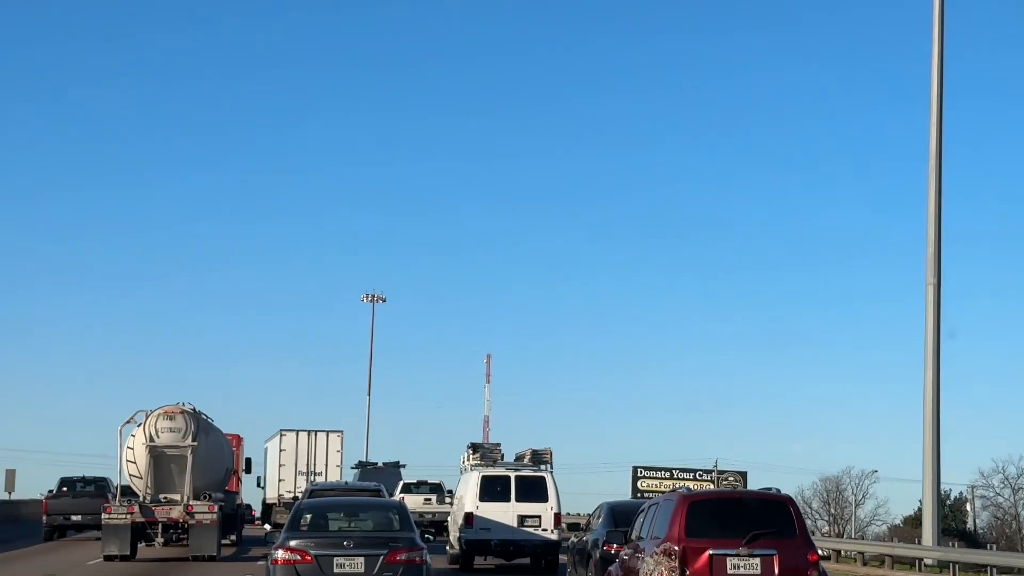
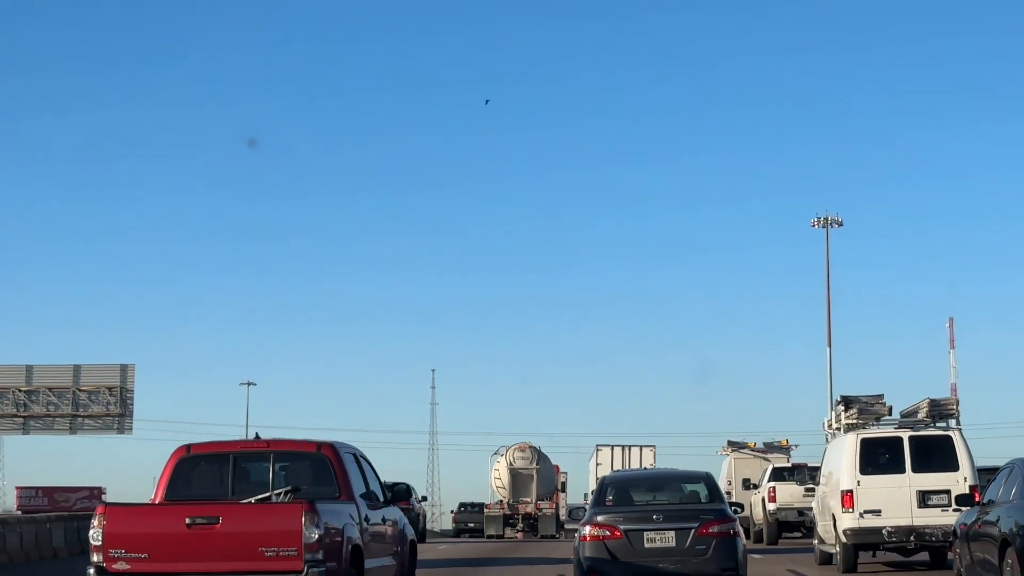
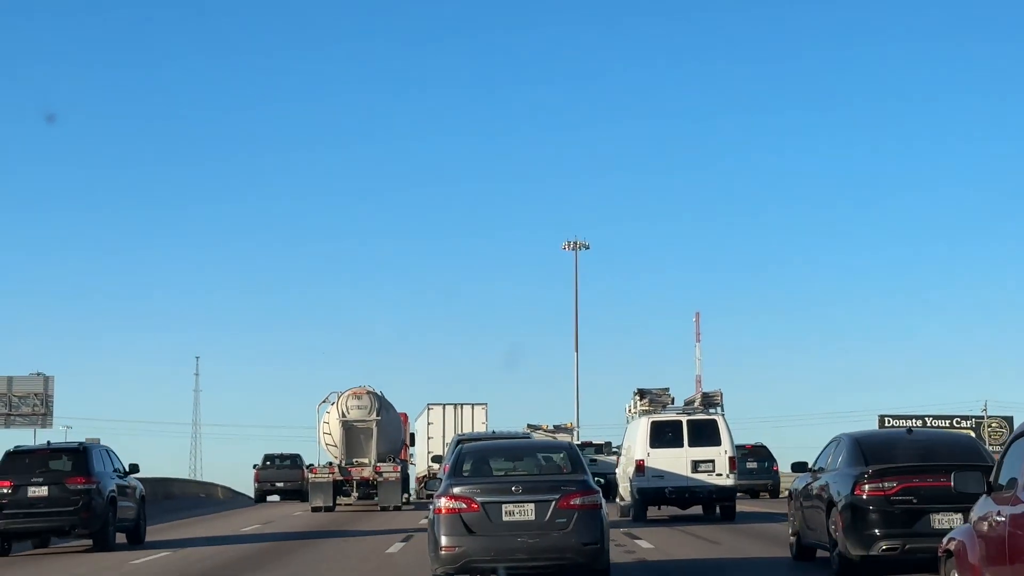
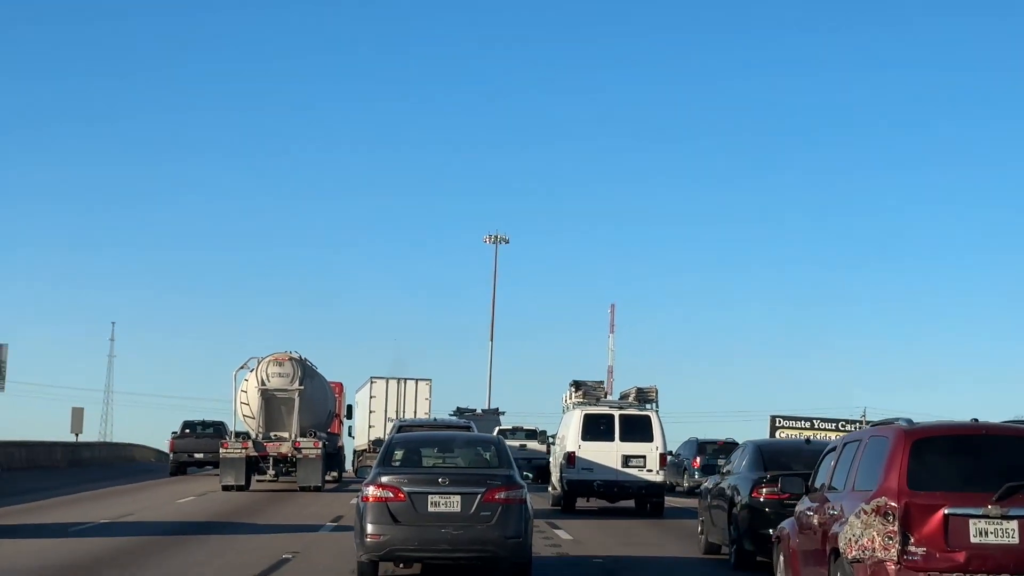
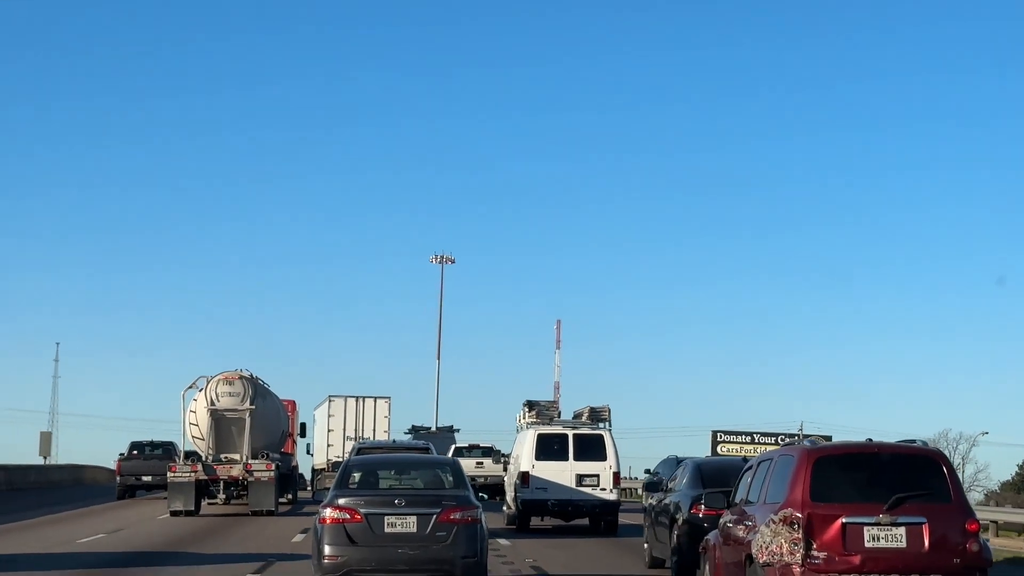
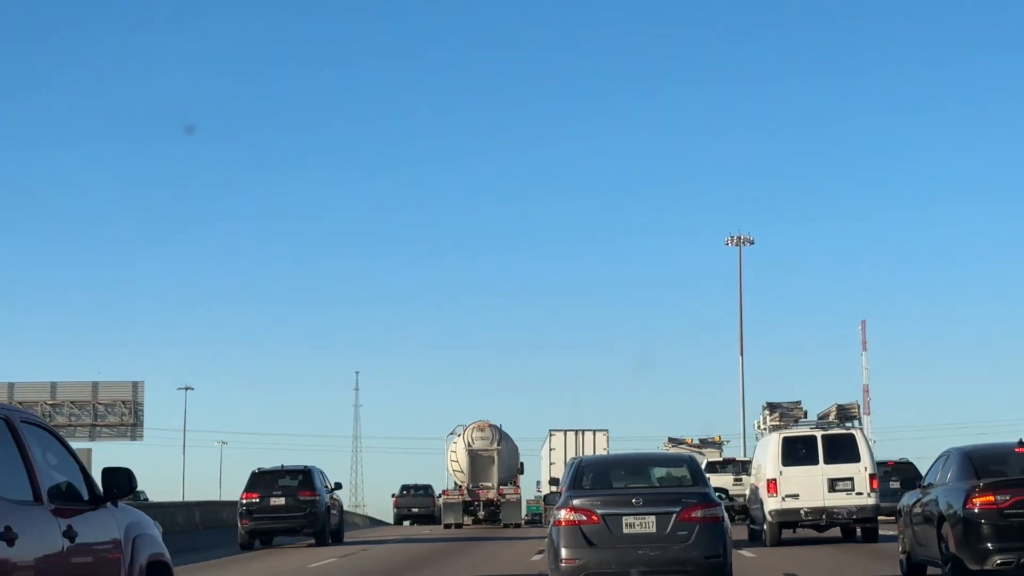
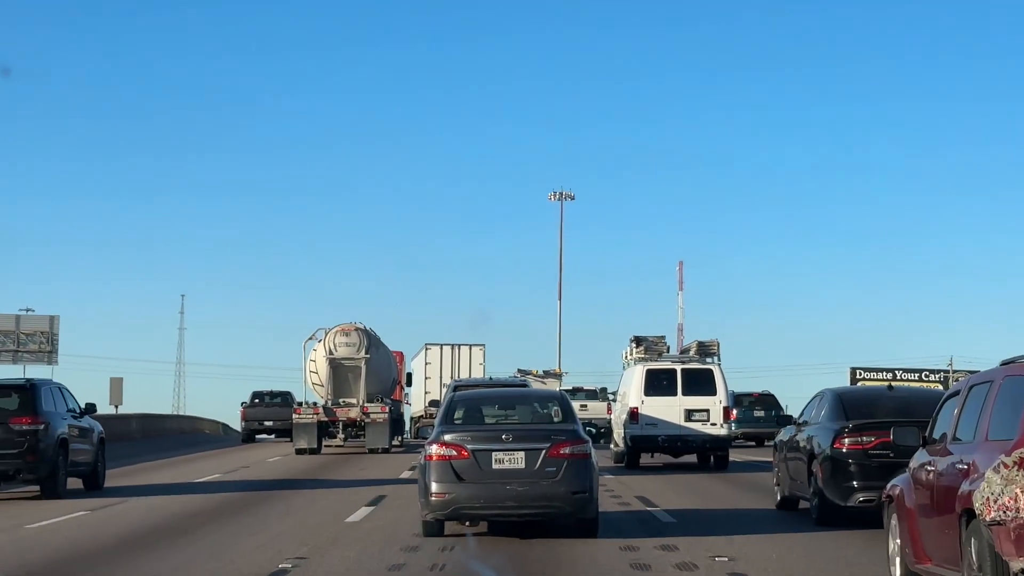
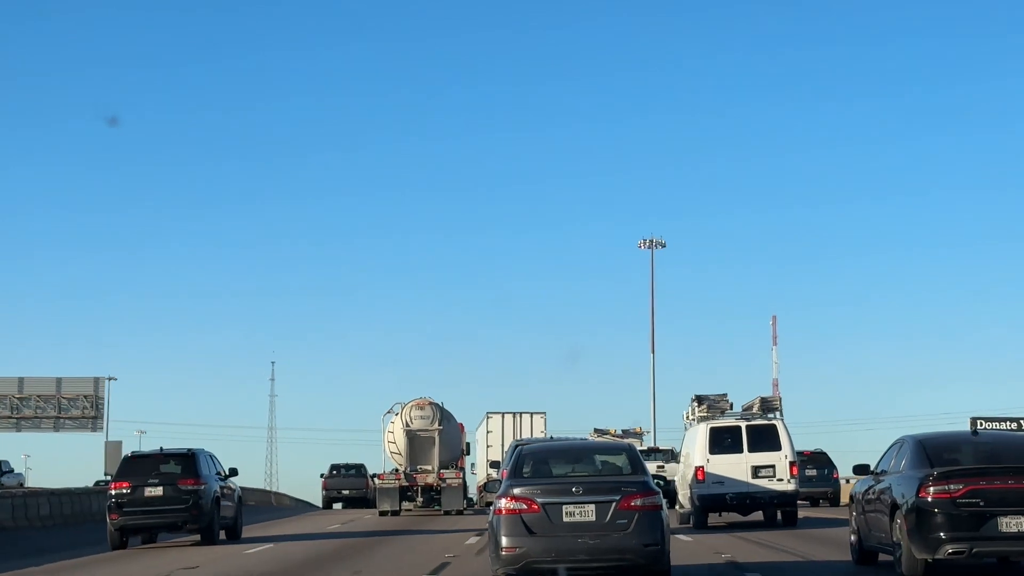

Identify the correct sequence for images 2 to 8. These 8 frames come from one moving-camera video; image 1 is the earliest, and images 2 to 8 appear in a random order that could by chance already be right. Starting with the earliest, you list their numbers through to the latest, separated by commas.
5, 4, 7, 3, 8, 6, 2
